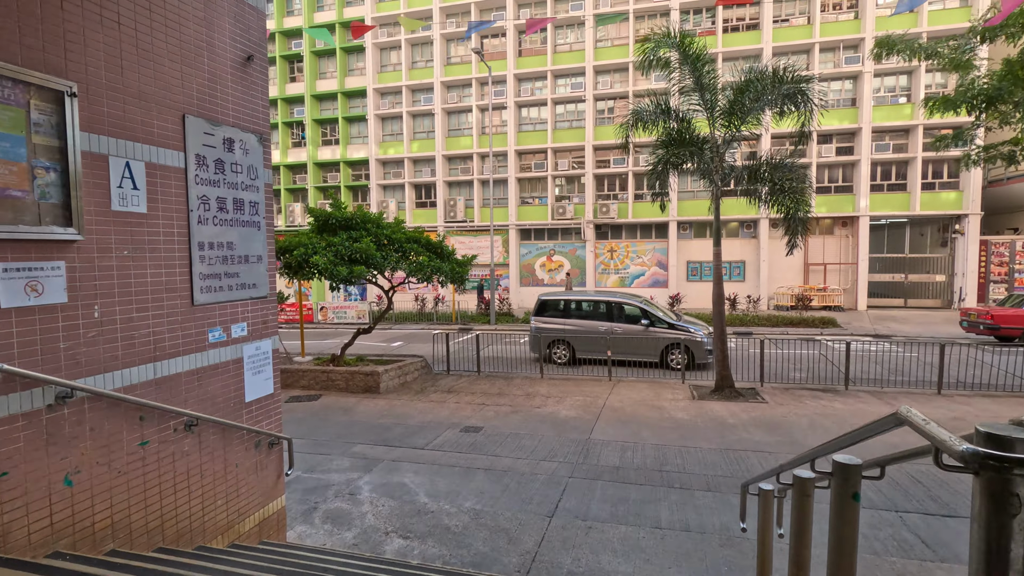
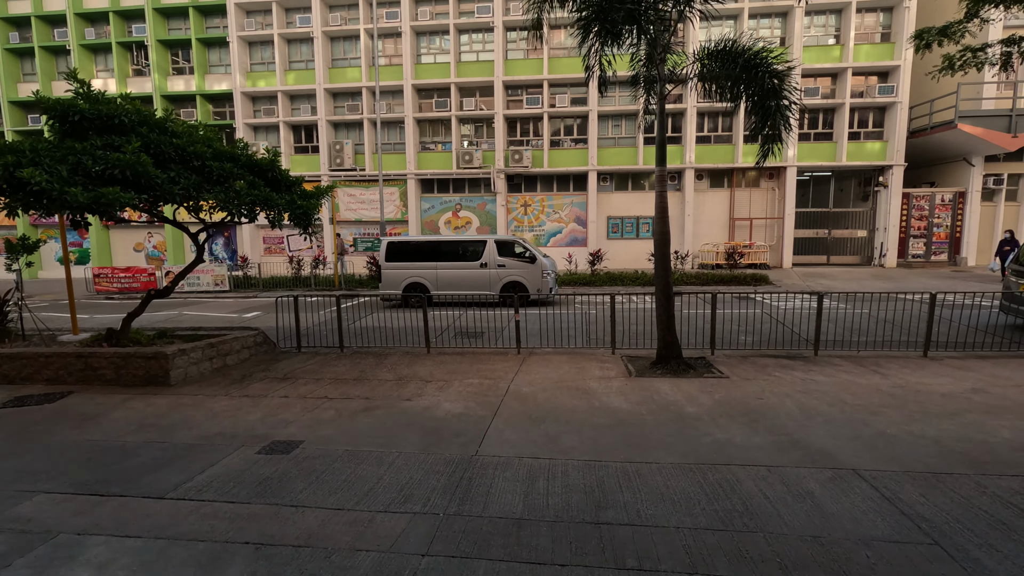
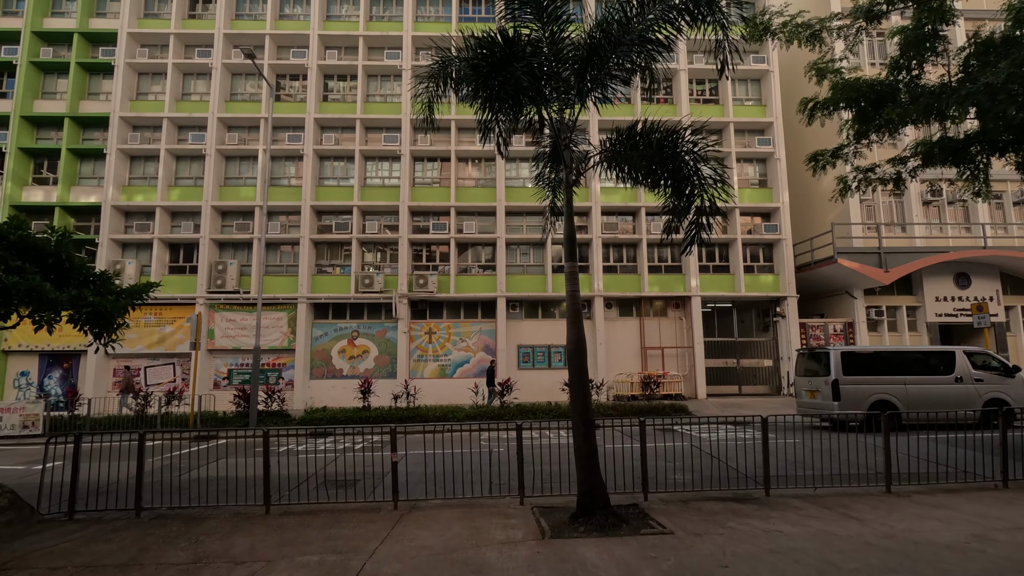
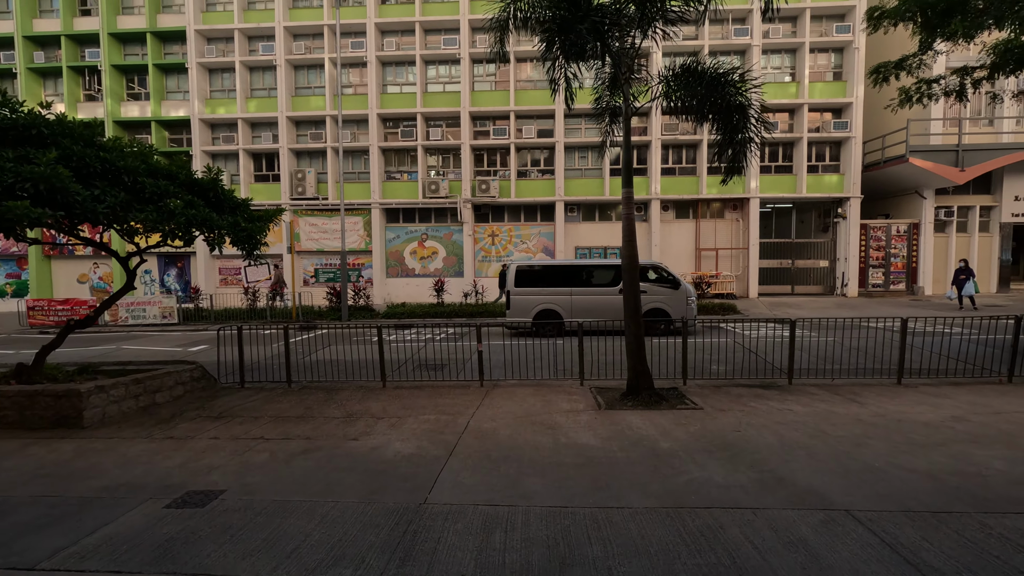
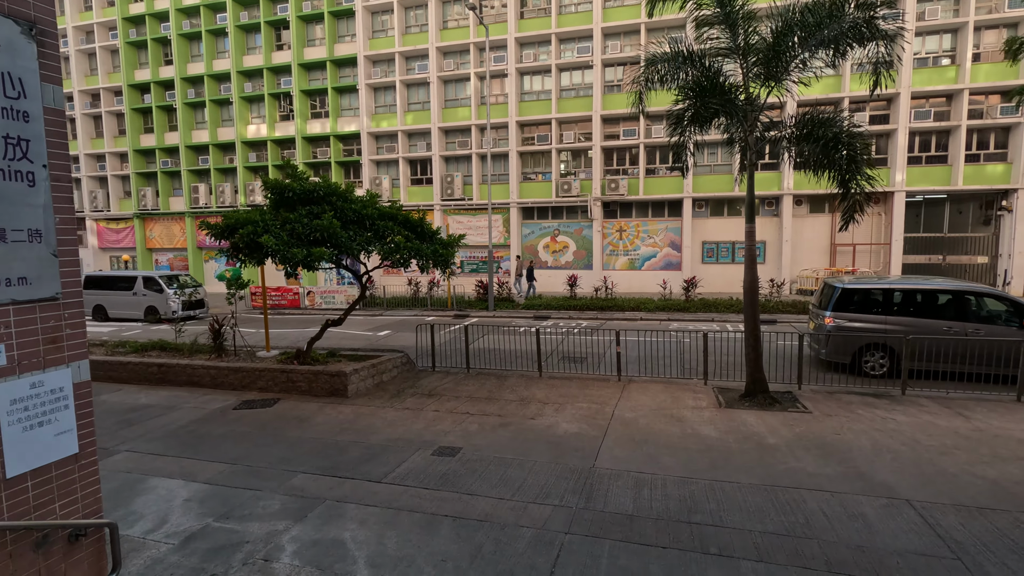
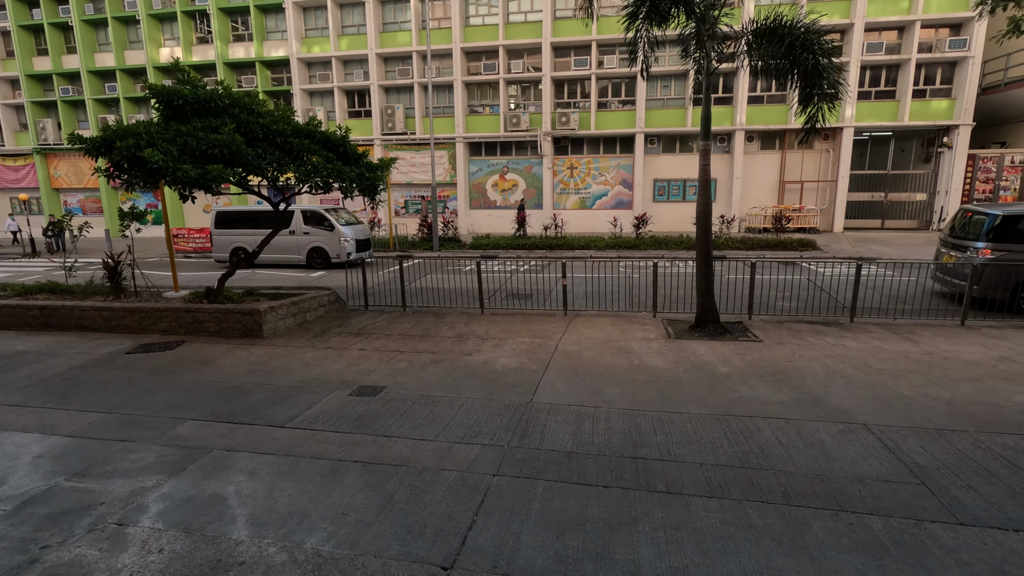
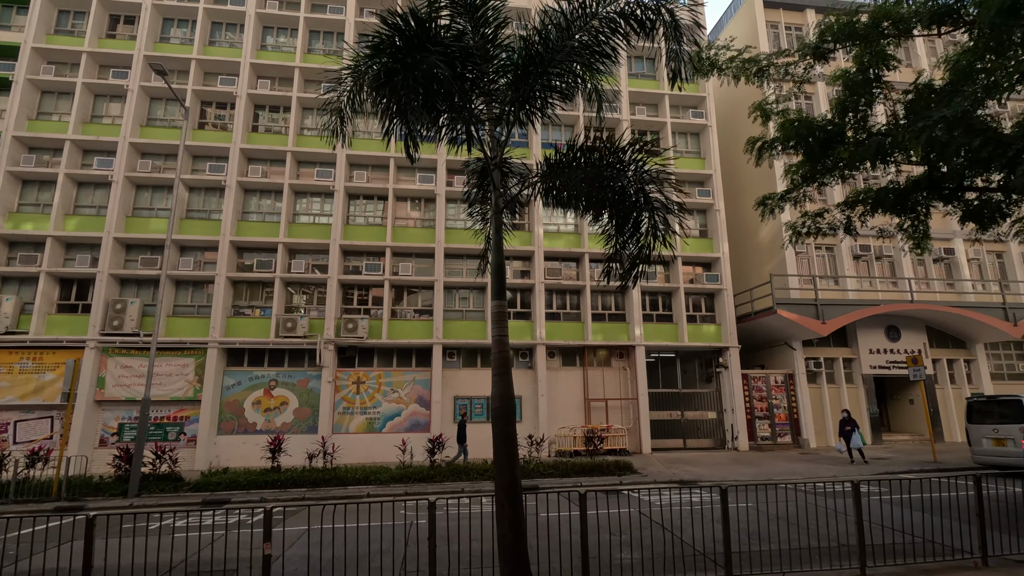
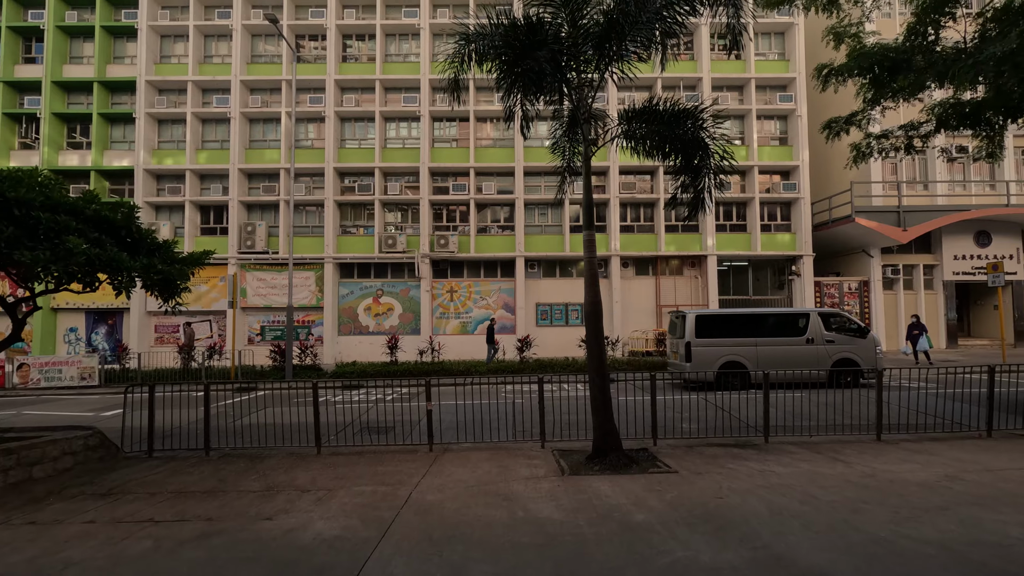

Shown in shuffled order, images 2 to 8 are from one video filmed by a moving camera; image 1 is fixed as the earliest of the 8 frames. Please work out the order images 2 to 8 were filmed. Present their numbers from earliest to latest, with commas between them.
5, 6, 2, 4, 8, 3, 7
